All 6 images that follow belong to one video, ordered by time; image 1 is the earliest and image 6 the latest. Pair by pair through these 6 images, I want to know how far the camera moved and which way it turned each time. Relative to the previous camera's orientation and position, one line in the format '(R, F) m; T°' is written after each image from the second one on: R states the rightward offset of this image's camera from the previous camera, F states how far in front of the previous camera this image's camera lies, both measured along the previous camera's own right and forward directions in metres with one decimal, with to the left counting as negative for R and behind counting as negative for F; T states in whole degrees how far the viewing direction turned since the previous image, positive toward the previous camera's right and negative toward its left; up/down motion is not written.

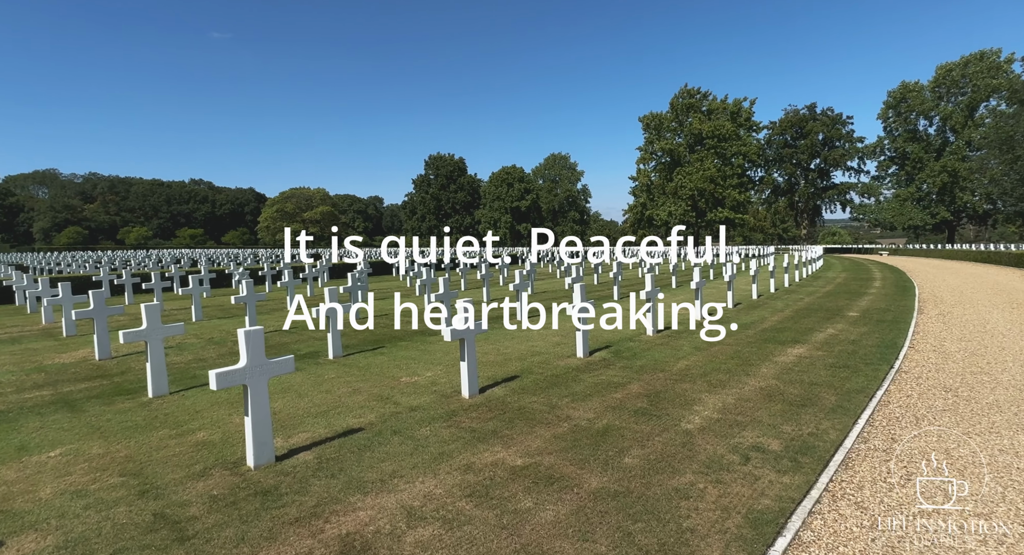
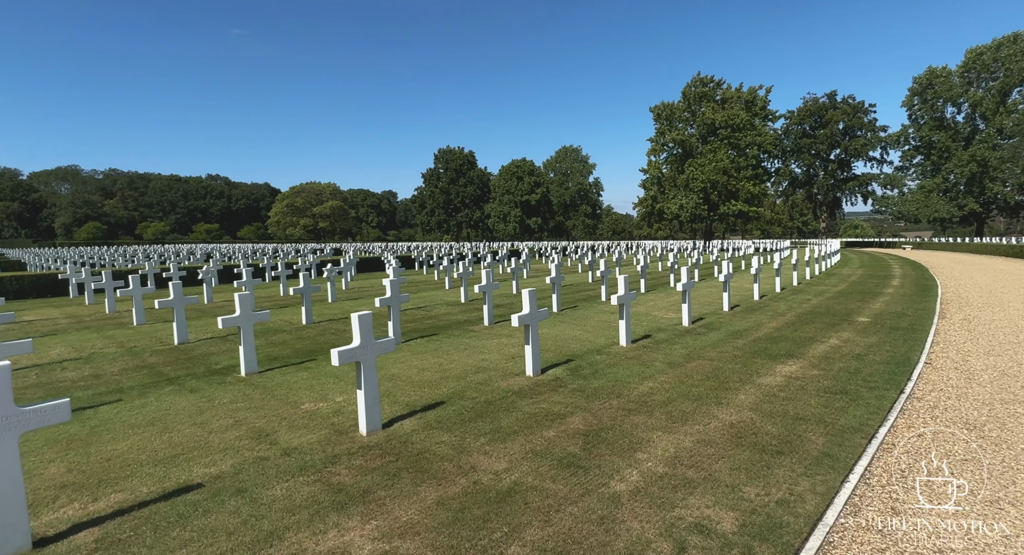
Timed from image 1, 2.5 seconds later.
(+1.0, +1.2) m; -2°
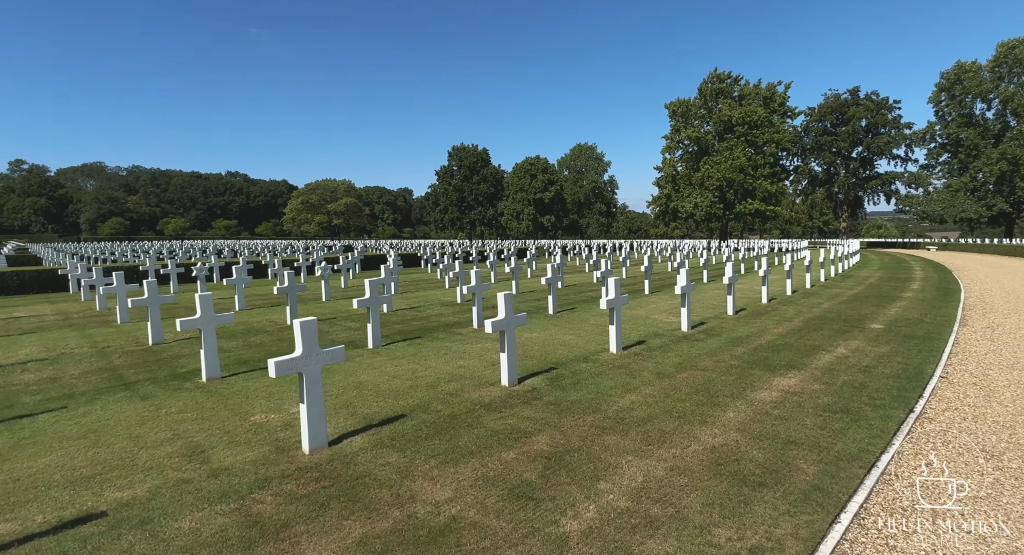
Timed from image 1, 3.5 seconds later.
(+0.5, +0.5) m; -2°
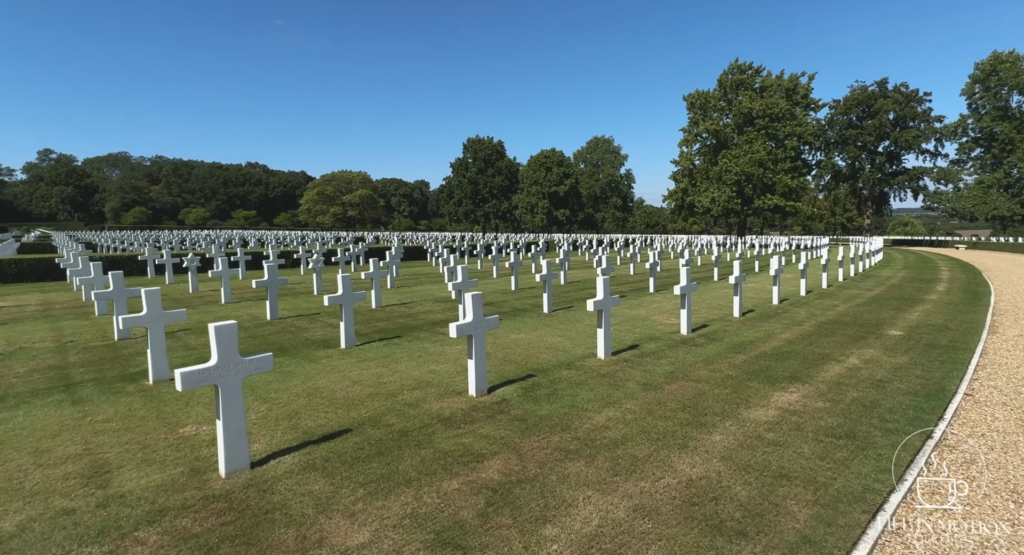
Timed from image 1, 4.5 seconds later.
(+0.5, +0.6) m; -2°
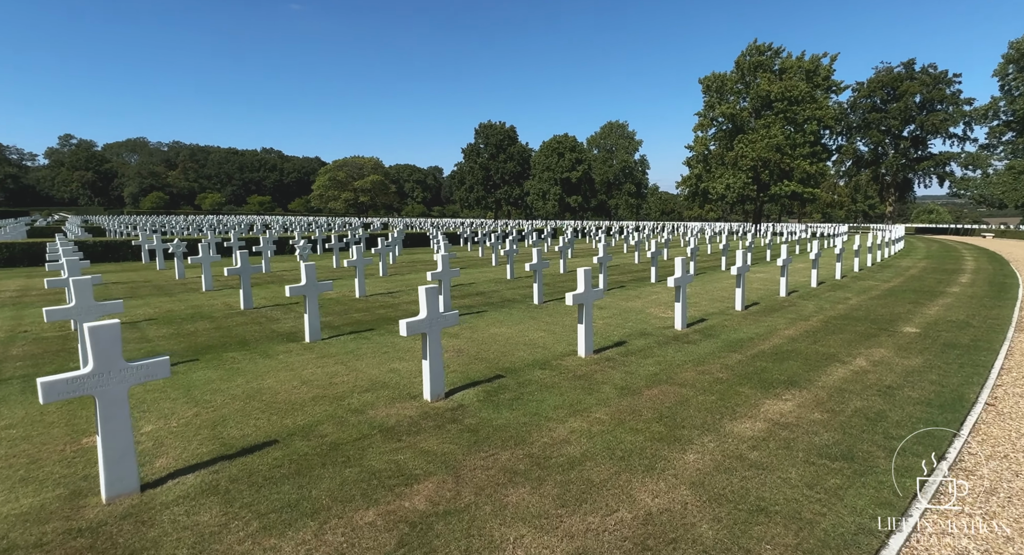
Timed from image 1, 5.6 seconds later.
(+0.5, +0.6) m; -2°
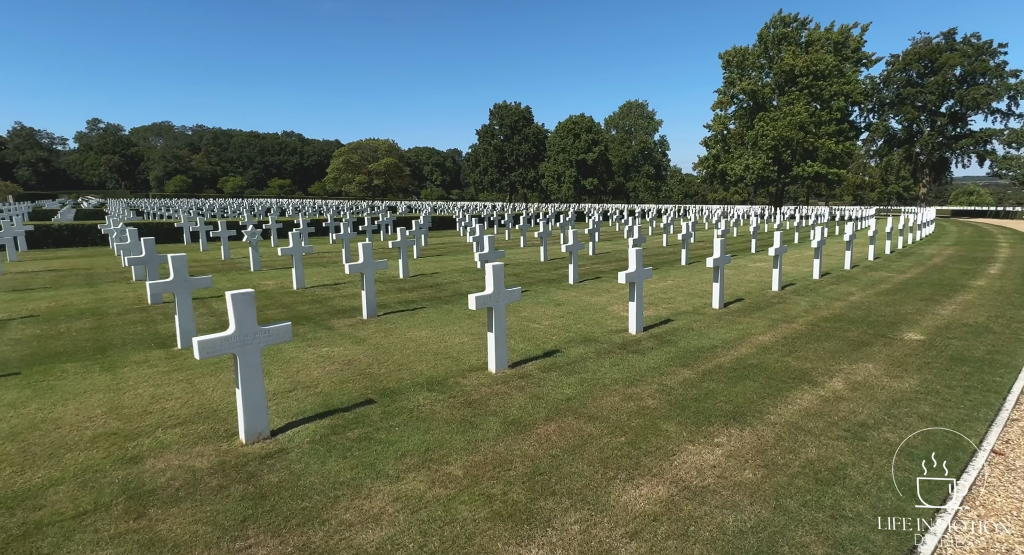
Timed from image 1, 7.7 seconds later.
(+1.3, +1.4) m; -2°
